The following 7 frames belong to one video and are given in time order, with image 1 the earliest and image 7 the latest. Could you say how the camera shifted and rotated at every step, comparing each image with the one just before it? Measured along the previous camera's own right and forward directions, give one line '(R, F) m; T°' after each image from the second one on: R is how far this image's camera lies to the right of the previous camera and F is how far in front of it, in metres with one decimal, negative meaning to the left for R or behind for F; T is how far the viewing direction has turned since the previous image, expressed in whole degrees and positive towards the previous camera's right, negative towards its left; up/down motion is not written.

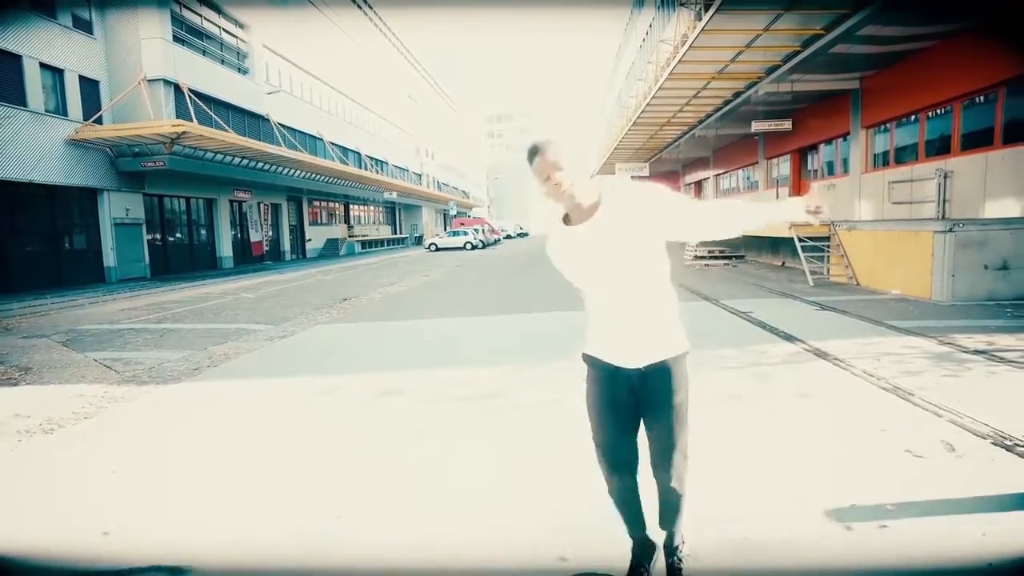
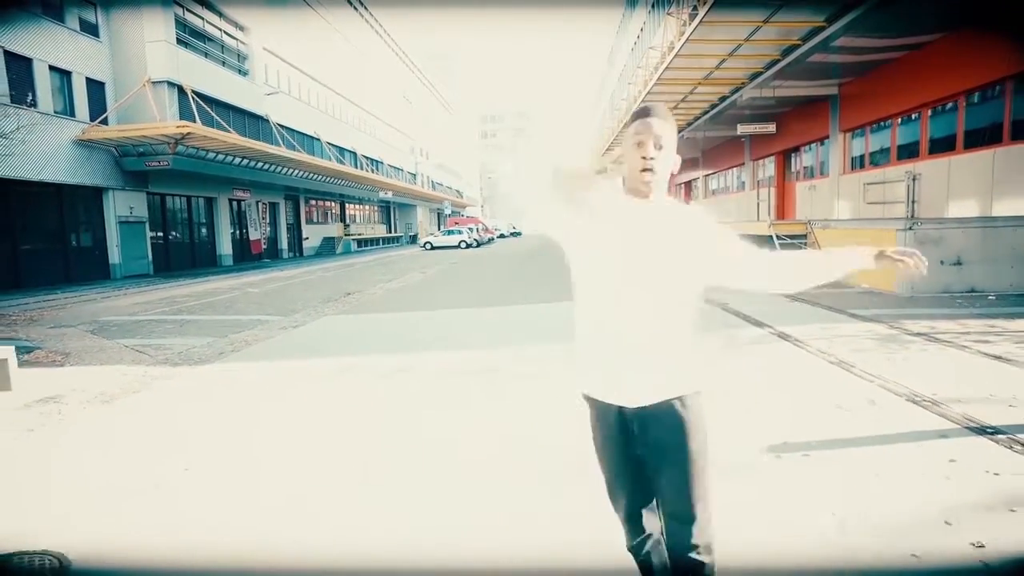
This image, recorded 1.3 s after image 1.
(-0.1, -0.7) m; +1°
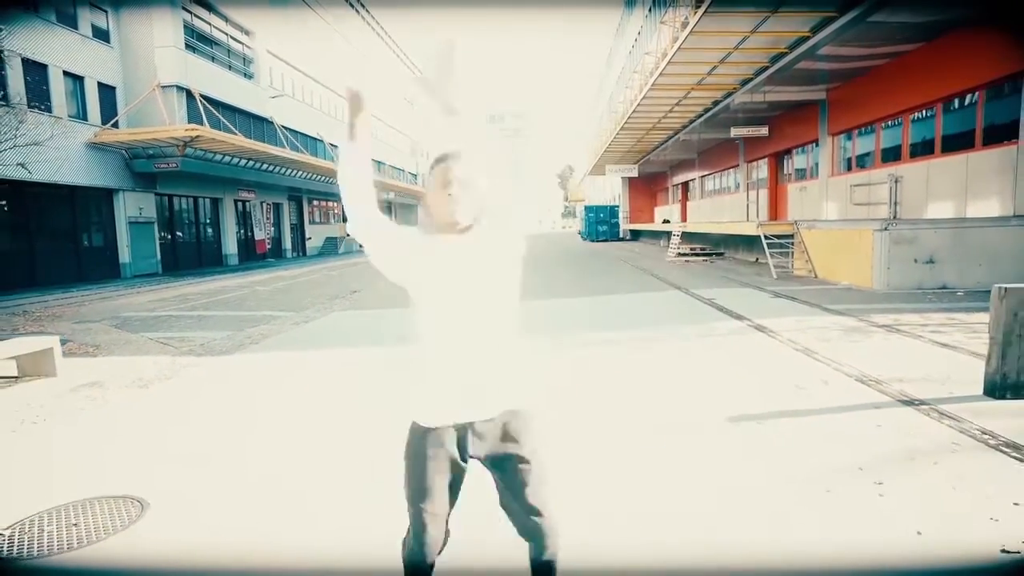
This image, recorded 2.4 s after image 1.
(0.0, -0.6) m; 0°
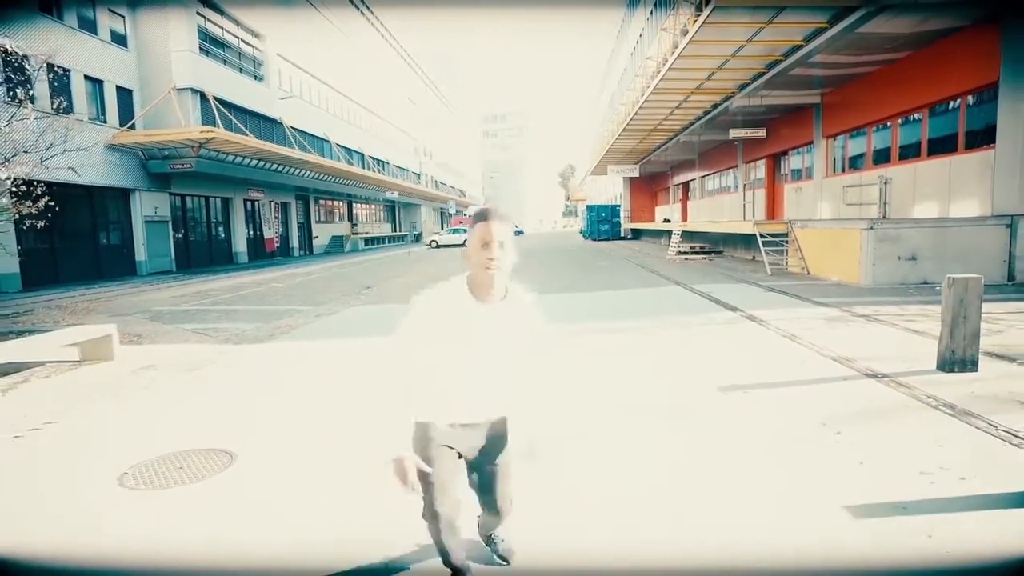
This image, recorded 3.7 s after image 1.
(-0.2, -0.7) m; 0°
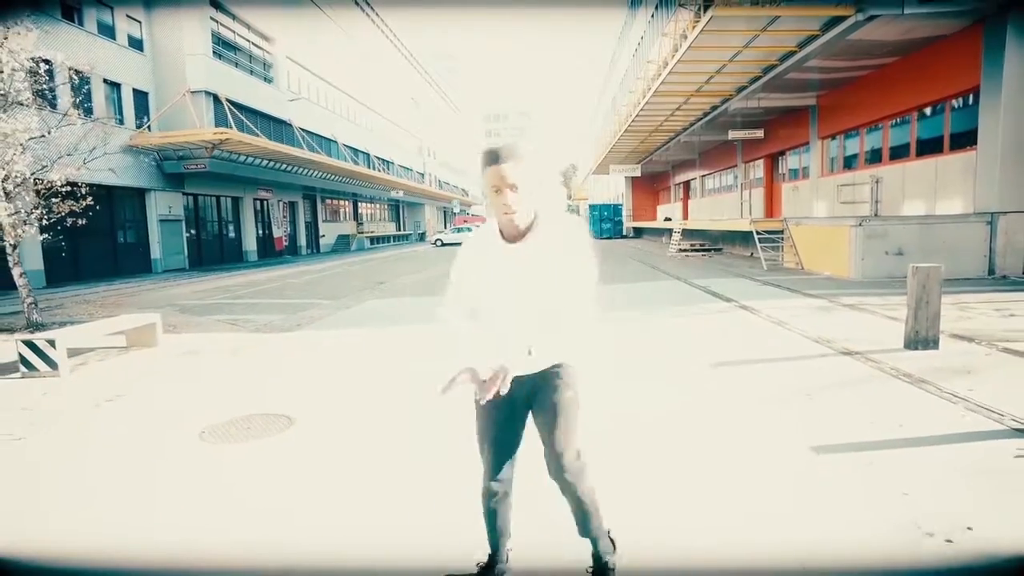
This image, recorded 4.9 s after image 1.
(-0.1, -0.6) m; 0°
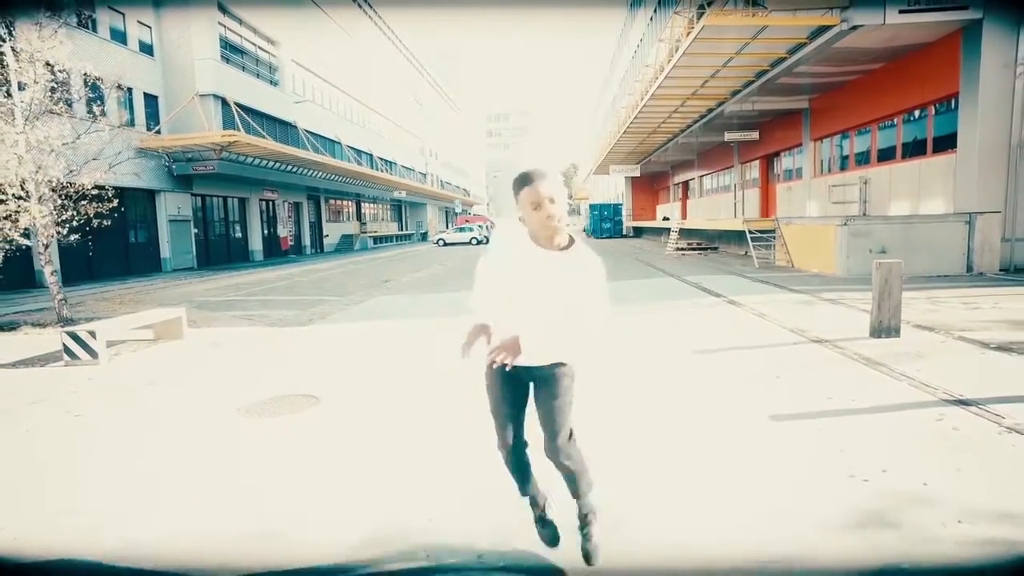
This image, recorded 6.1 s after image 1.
(0.0, -0.5) m; 0°
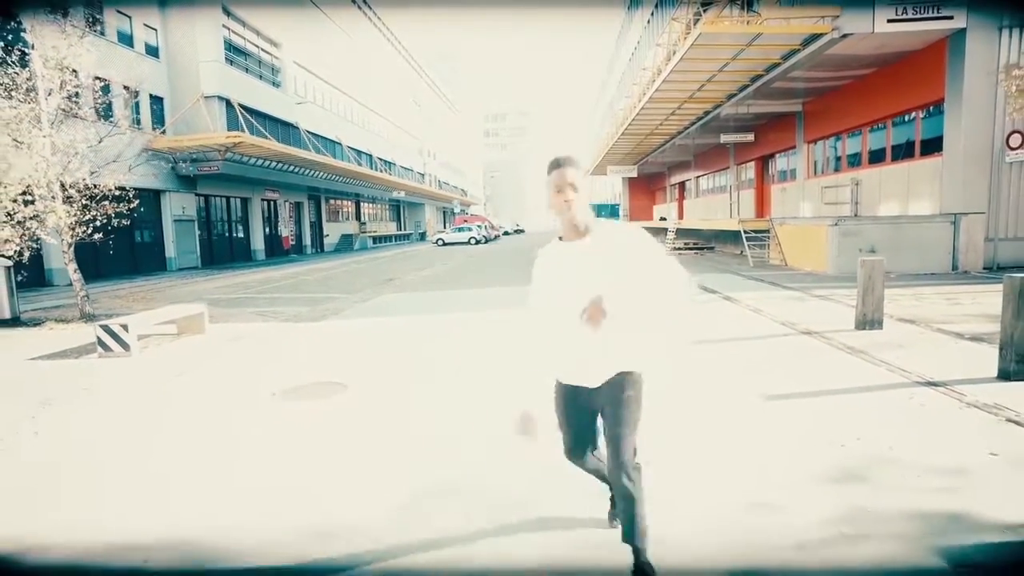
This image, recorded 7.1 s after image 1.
(-0.2, -0.4) m; 0°
